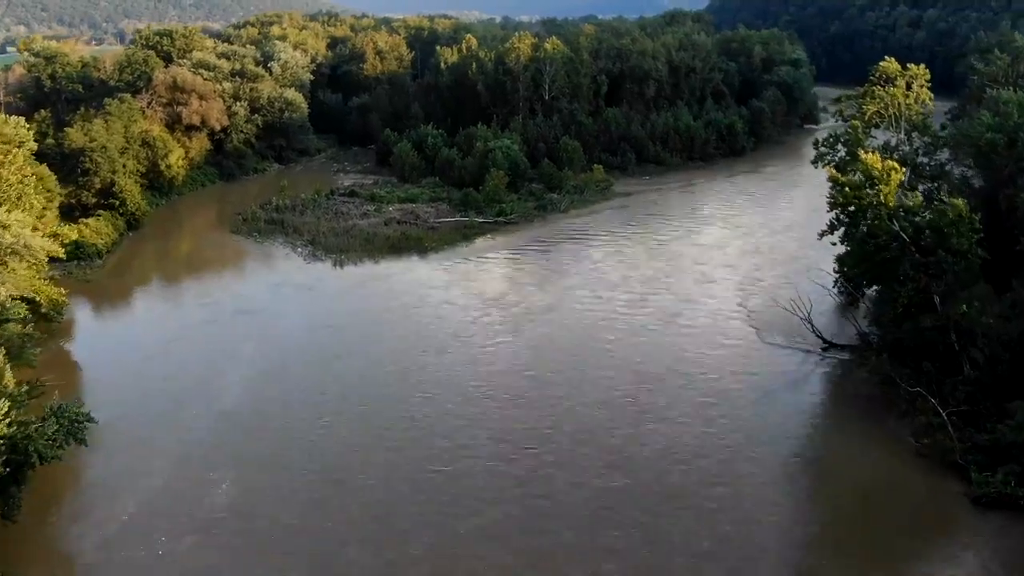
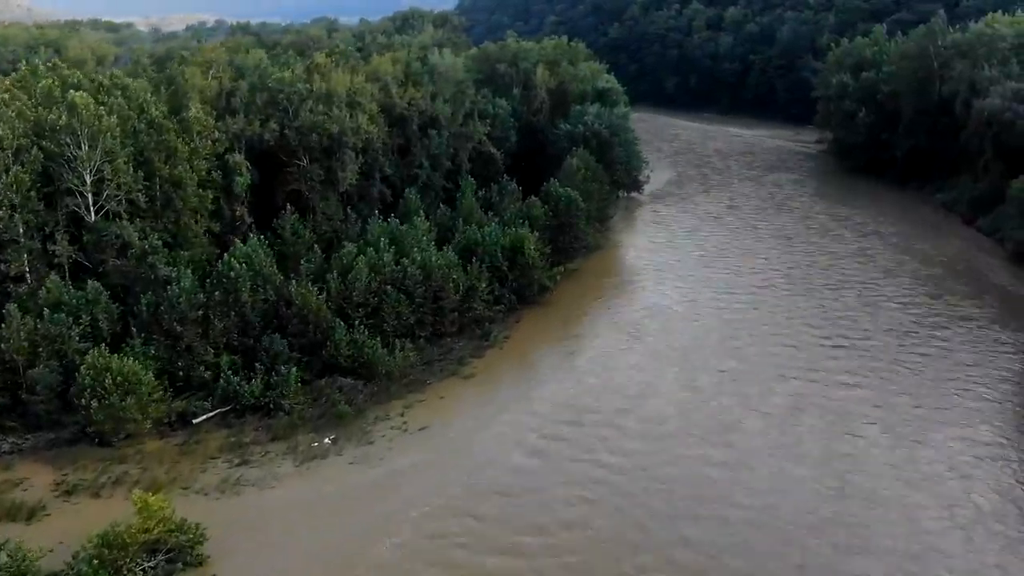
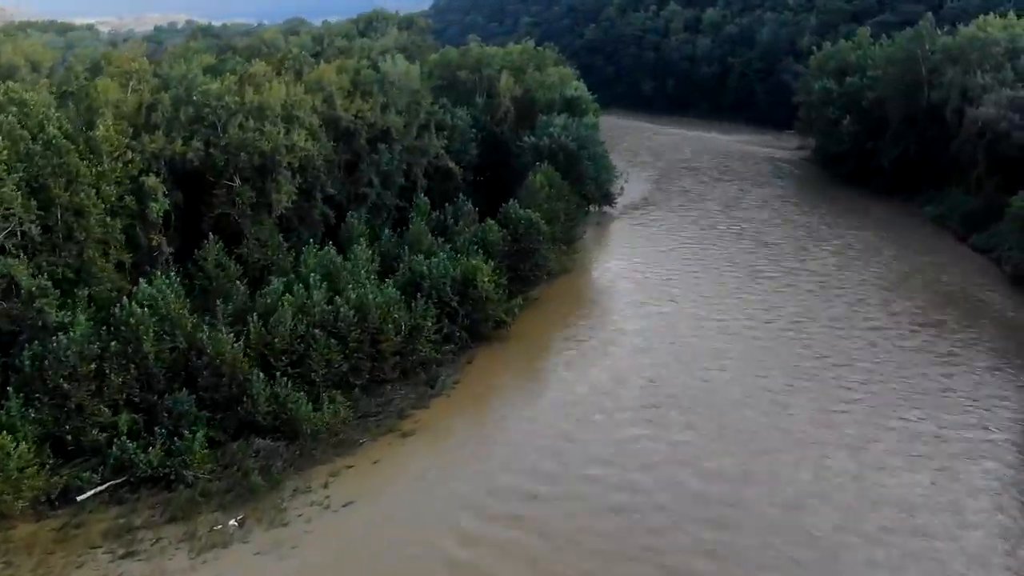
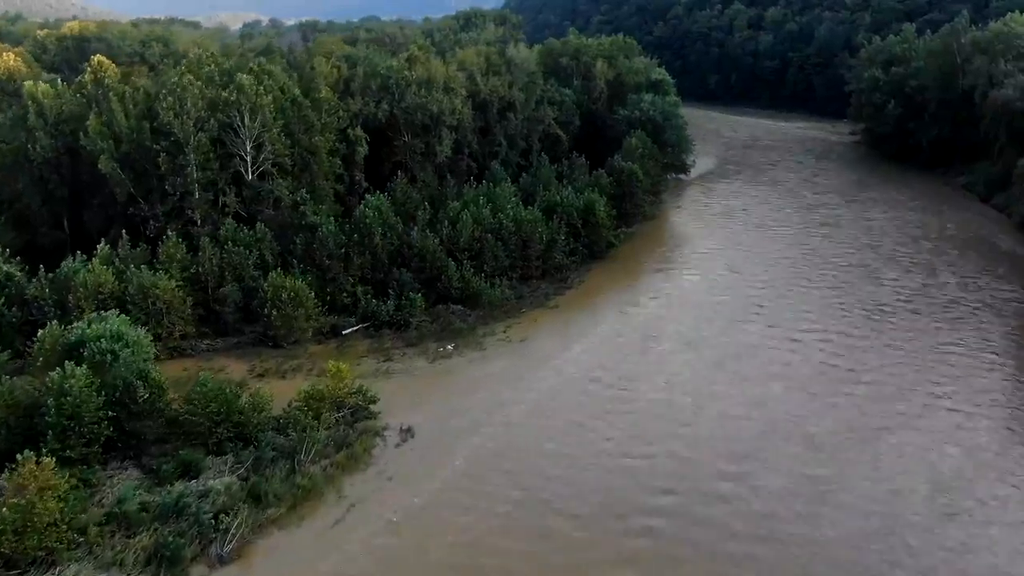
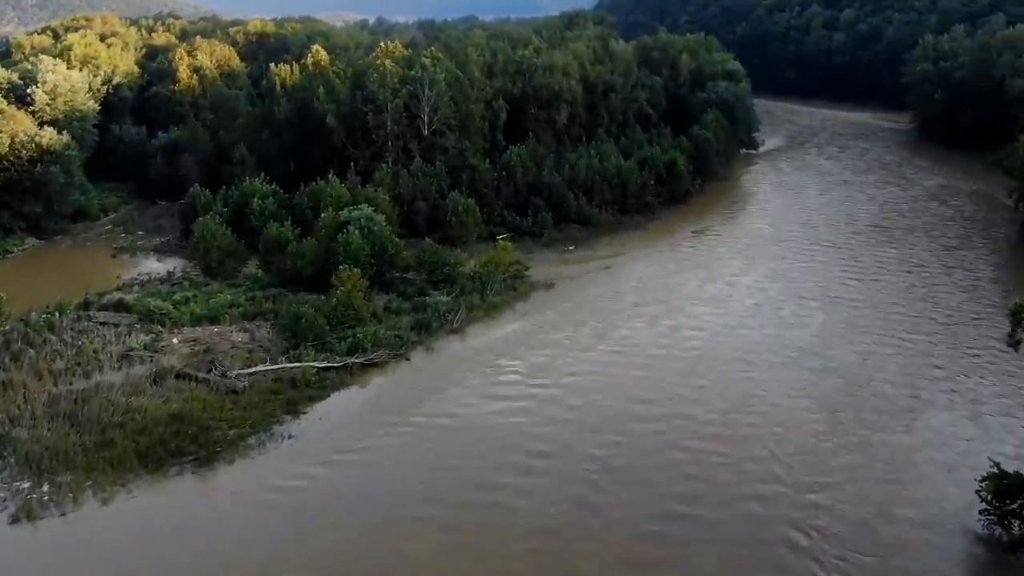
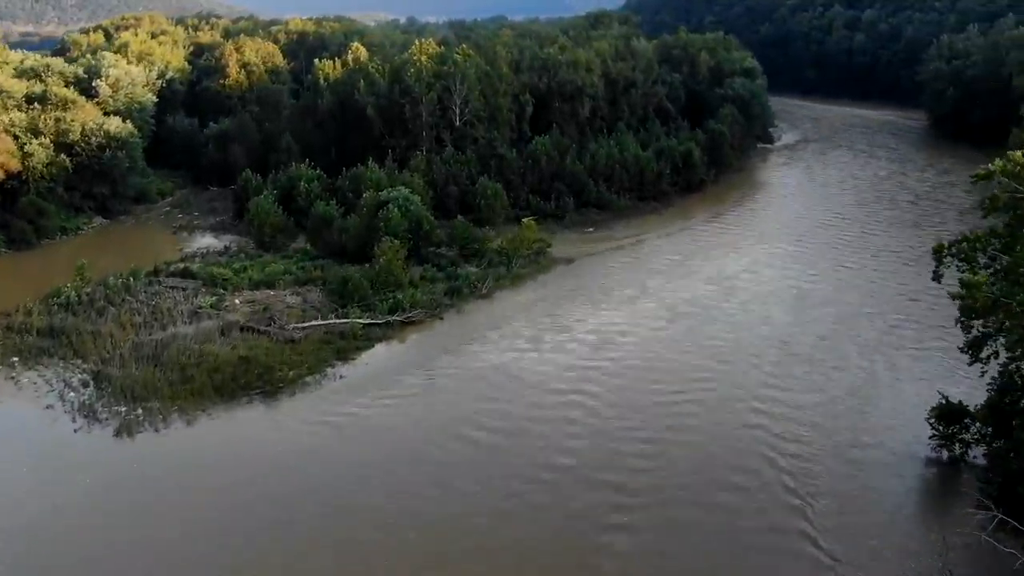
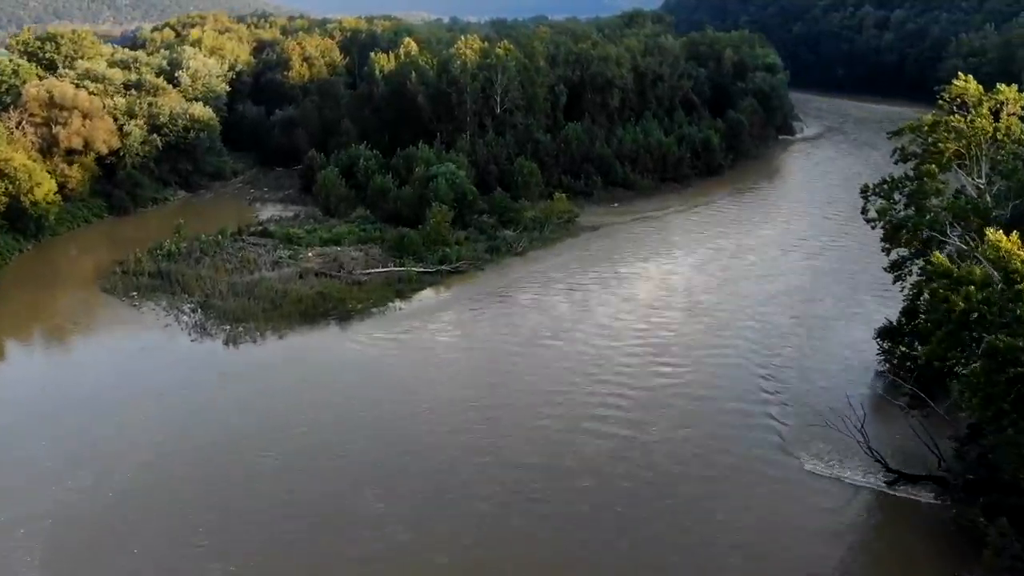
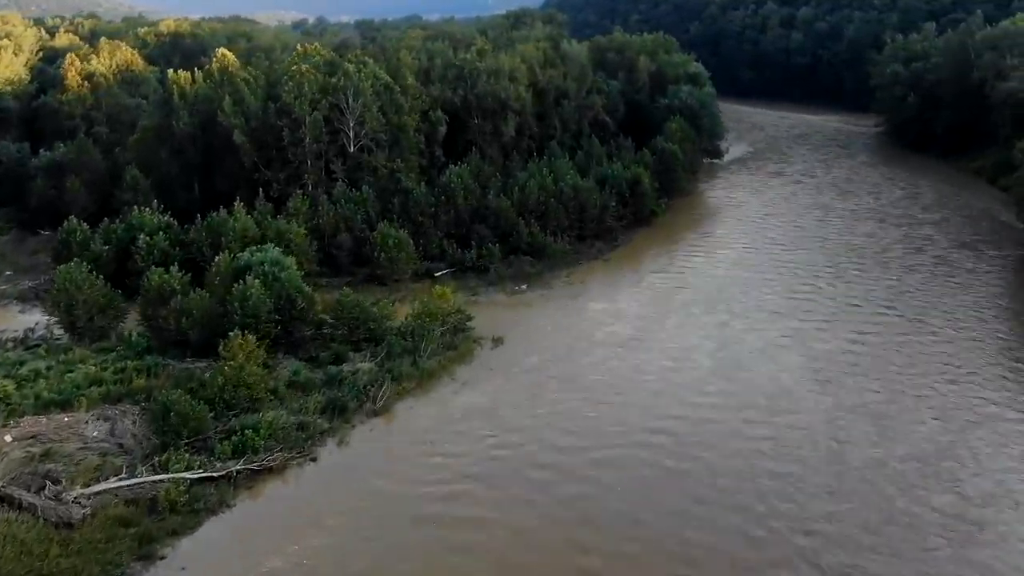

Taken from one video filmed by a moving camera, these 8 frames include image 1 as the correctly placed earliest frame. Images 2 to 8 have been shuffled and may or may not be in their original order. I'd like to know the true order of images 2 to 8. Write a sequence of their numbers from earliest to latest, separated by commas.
7, 6, 5, 8, 4, 2, 3
